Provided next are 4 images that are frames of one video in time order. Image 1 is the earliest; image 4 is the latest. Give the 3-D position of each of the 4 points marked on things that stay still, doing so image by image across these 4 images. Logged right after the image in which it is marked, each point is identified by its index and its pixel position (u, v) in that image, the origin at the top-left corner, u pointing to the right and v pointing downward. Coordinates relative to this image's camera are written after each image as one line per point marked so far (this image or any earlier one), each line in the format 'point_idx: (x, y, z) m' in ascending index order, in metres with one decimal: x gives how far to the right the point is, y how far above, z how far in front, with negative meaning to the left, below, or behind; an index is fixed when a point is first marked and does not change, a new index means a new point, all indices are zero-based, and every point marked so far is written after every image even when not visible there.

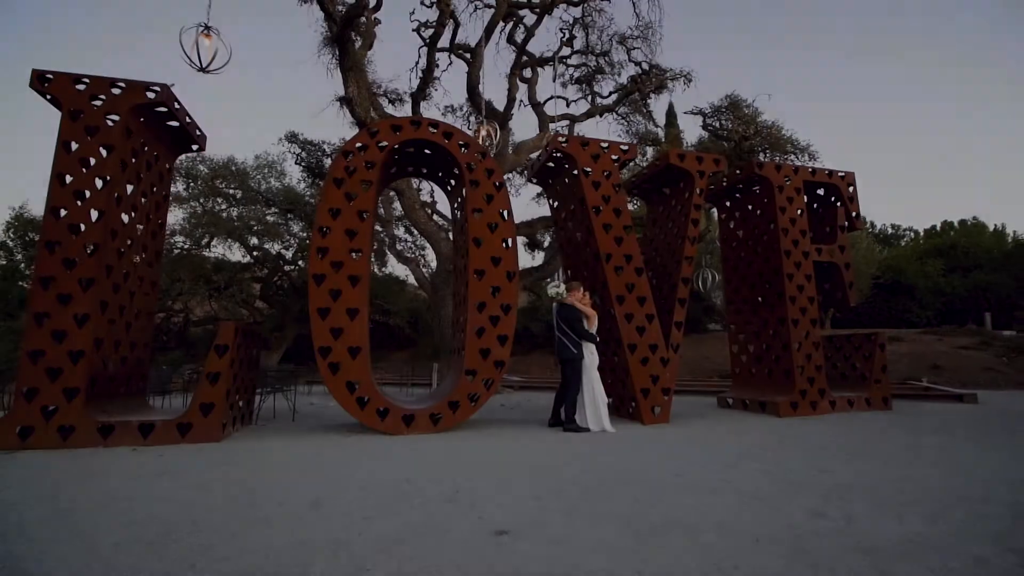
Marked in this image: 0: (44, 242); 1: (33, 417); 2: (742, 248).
0: (-4.7, +0.5, +6.4) m
1: (-4.7, -1.3, +6.3) m
2: (+3.5, +0.6, +9.8) m
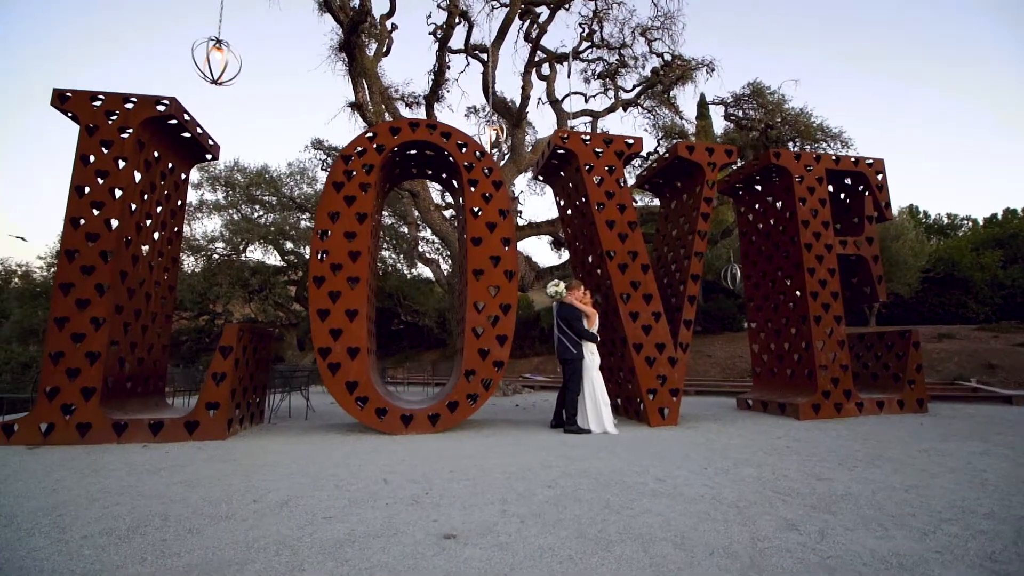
0: (-4.8, +0.4, +6.9) m
1: (-4.8, -1.3, +6.7) m
2: (+3.7, +0.7, +9.4) m
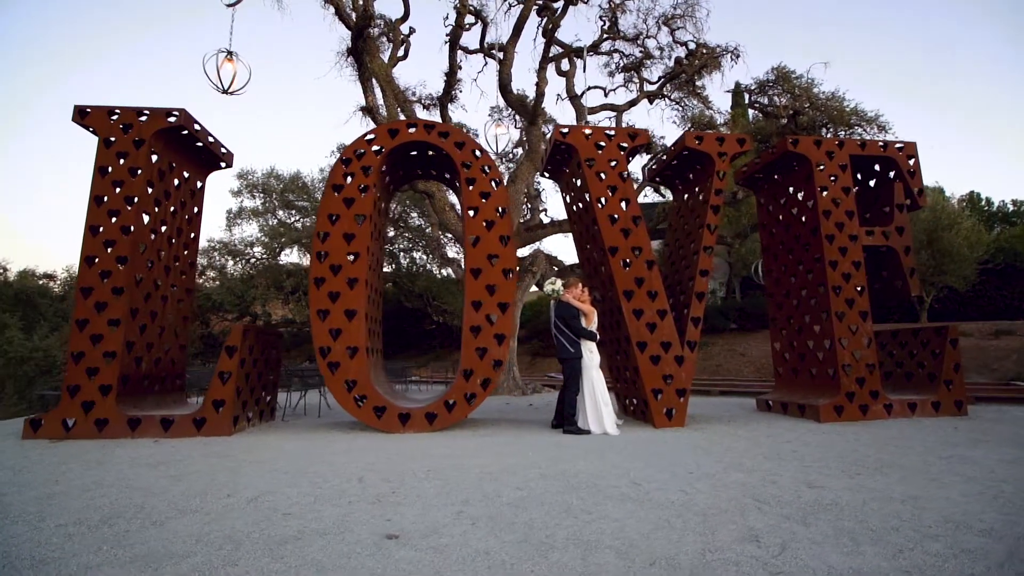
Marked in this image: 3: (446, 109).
0: (-4.9, +0.4, +7.3) m
1: (-4.9, -1.4, +7.2) m
2: (+3.8, +0.7, +8.9) m
3: (-1.1, +2.9, +10.5) m
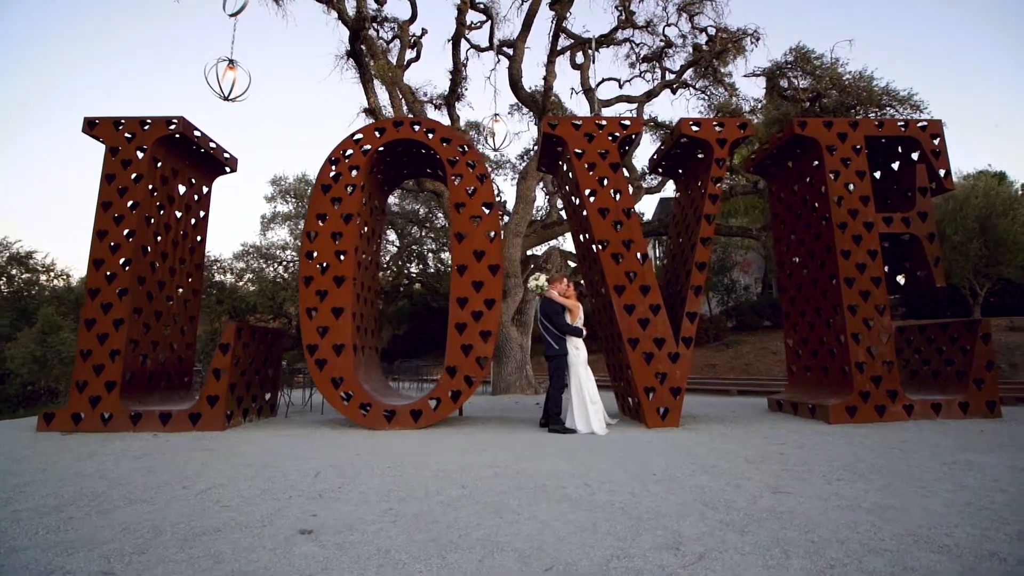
0: (-5.1, +0.3, +7.7) m
1: (-5.1, -1.4, +7.6) m
2: (+3.7, +0.8, +8.3) m
3: (-1.0, +3.0, +10.4) m
